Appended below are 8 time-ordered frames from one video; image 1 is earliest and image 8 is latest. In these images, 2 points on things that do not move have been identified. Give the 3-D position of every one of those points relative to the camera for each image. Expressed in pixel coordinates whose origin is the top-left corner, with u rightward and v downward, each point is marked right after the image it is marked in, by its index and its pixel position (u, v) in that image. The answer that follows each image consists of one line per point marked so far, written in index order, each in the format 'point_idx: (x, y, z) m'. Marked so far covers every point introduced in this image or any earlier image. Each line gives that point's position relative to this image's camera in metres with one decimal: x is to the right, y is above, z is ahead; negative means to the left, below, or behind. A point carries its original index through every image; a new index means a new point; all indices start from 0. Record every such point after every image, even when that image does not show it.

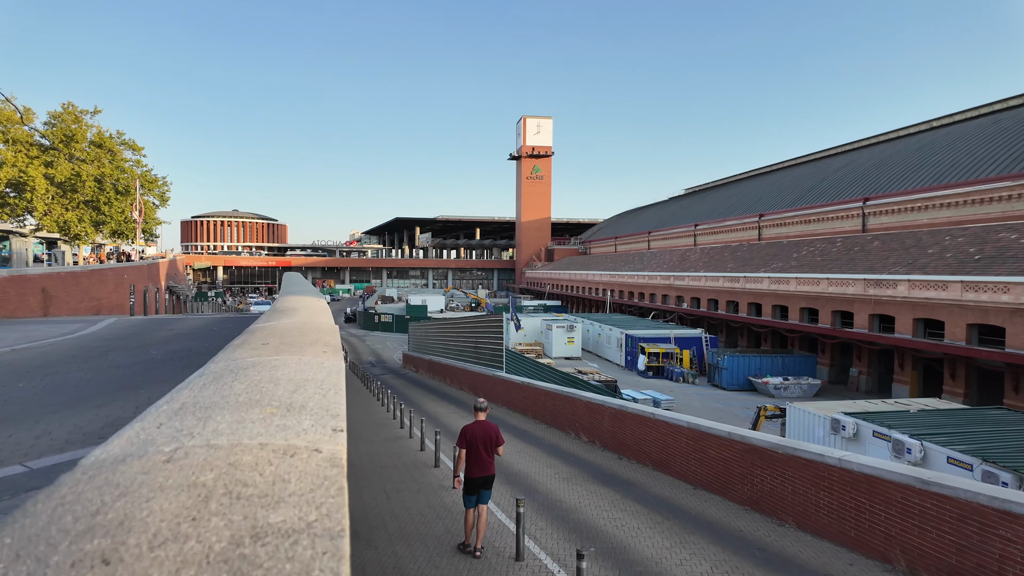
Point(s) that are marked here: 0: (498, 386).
0: (-0.4, -2.6, +16.1) m
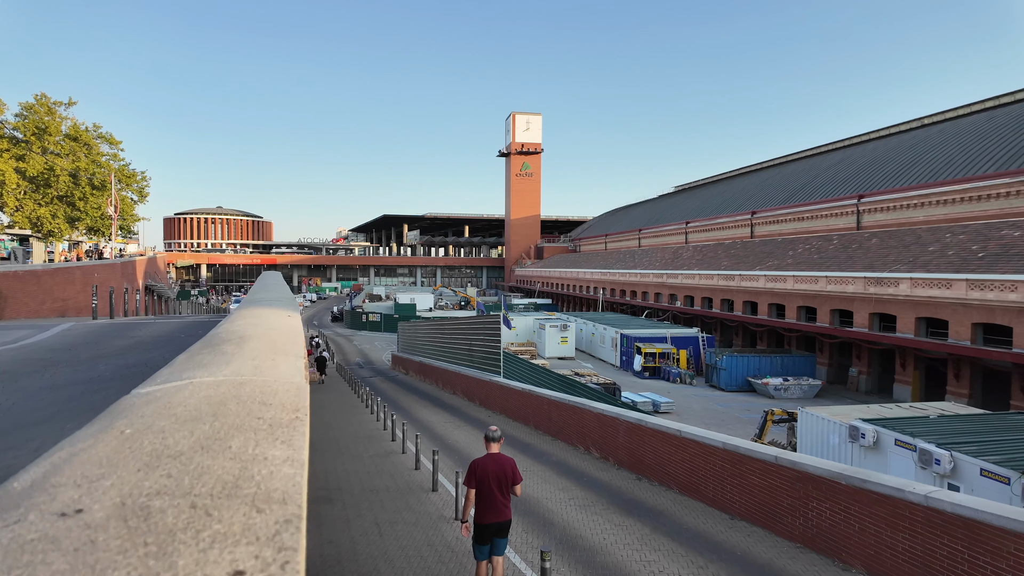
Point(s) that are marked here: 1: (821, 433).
0: (-0.4, -2.6, +15.1) m
1: (+7.8, -3.7, +15.3) m
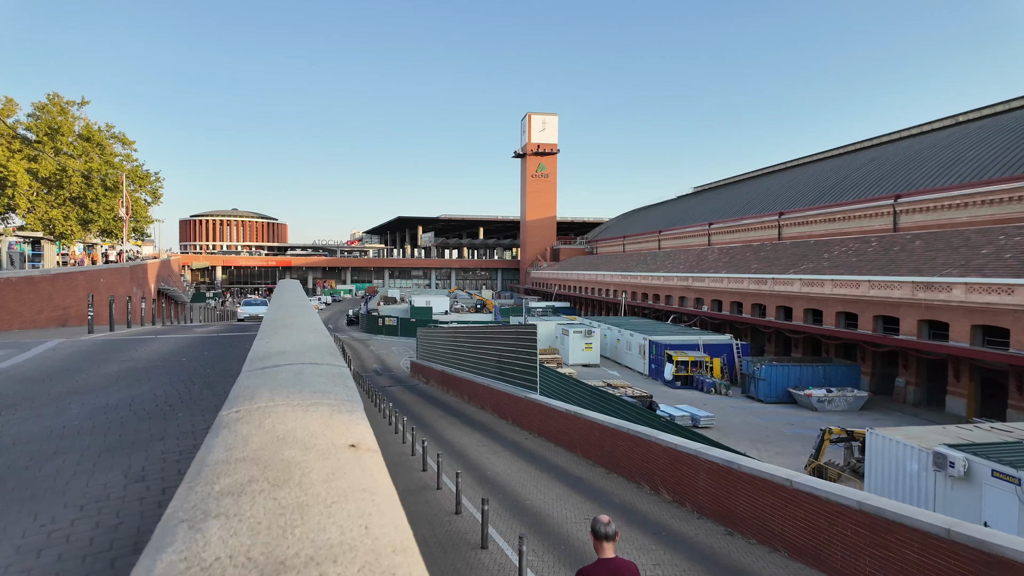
0: (+0.4, -2.8, +13.7) m
1: (+8.7, -3.9, +13.7) m
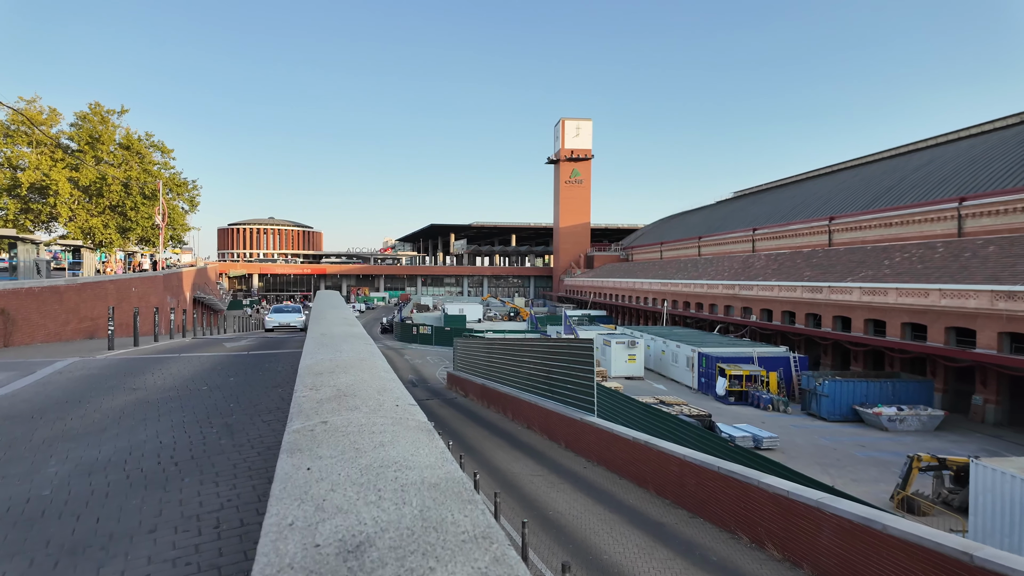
0: (+1.6, -3.0, +12.4) m
1: (+9.8, -4.1, +11.9) m
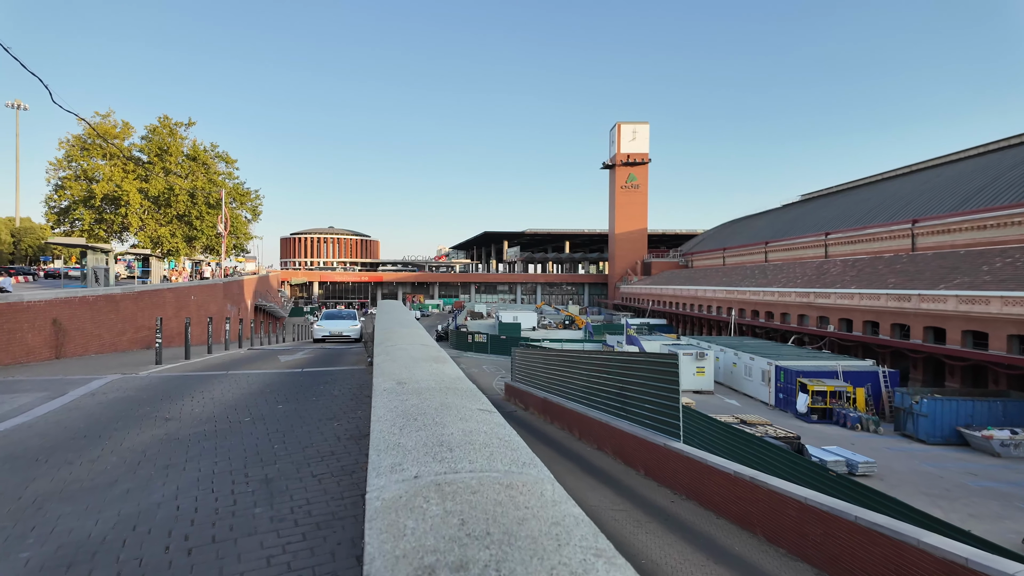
0: (+3.0, -3.2, +11.0) m
1: (+11.1, -4.3, +9.8) m
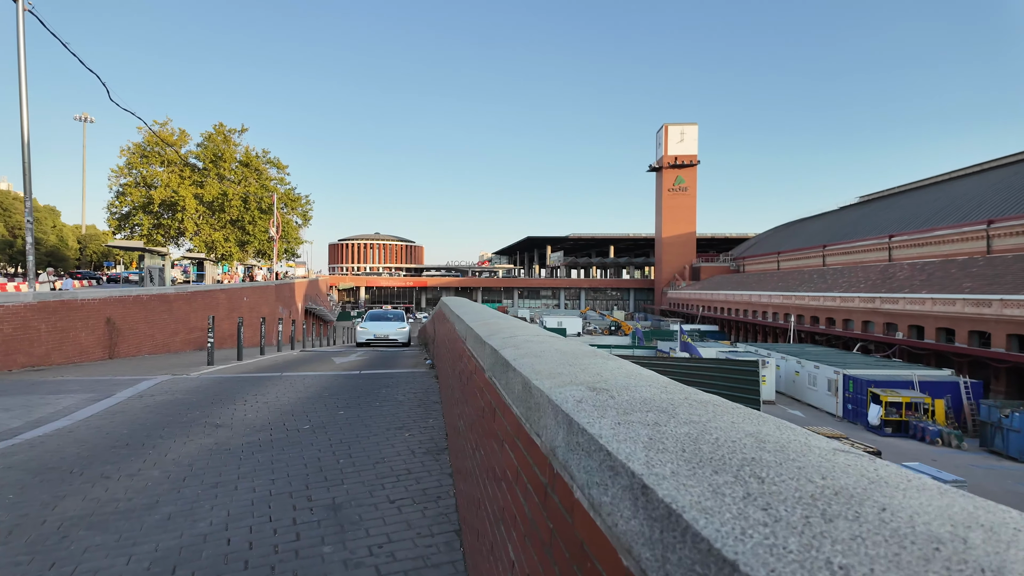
0: (+4.1, -3.2, +10.0) m
1: (+12.1, -4.2, +8.2) m
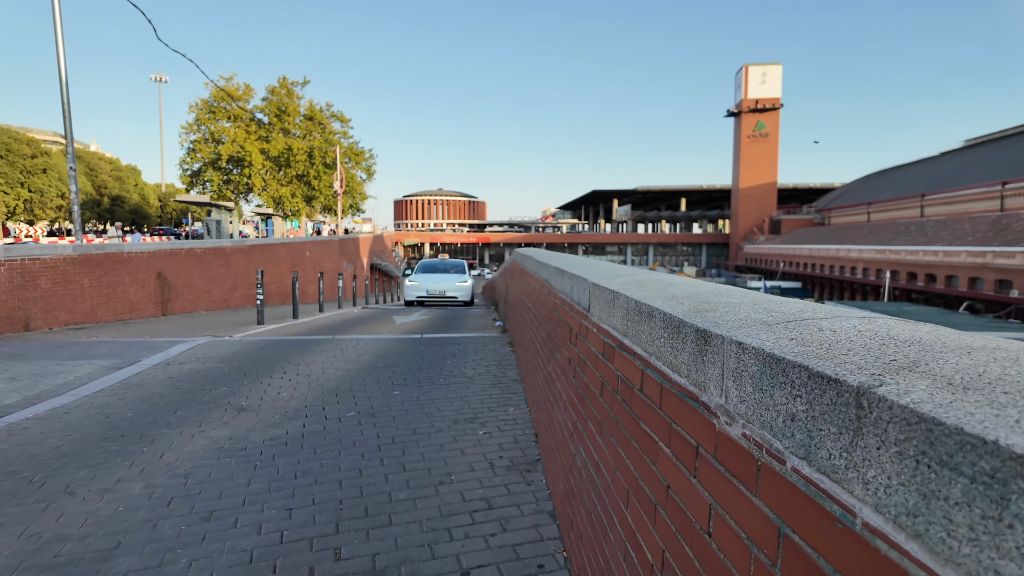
0: (+5.2, -2.5, +8.5) m
1: (+13.0, -3.7, +6.0) m
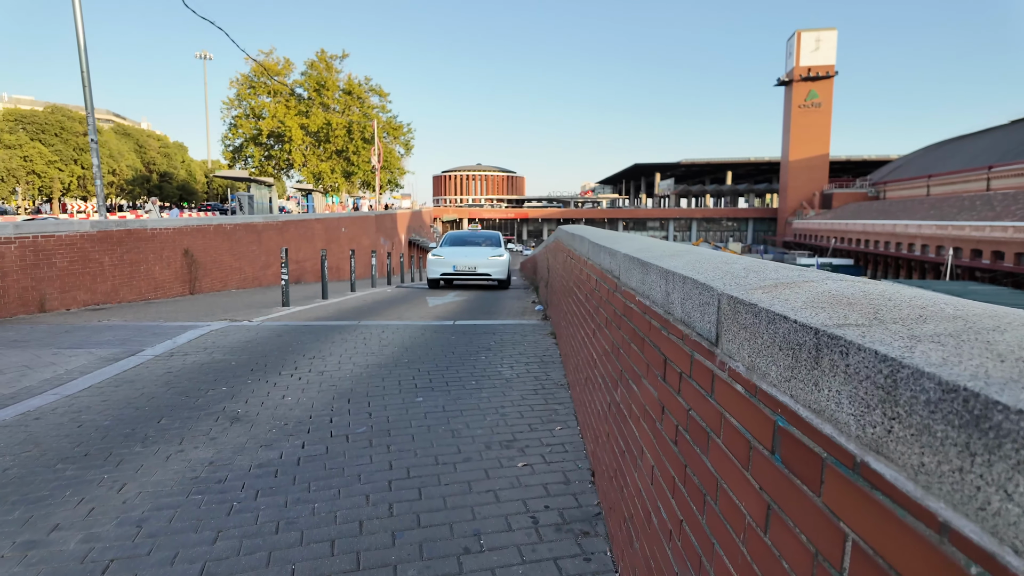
0: (+5.7, -2.2, +7.6) m
1: (+13.4, -3.6, +4.7) m
